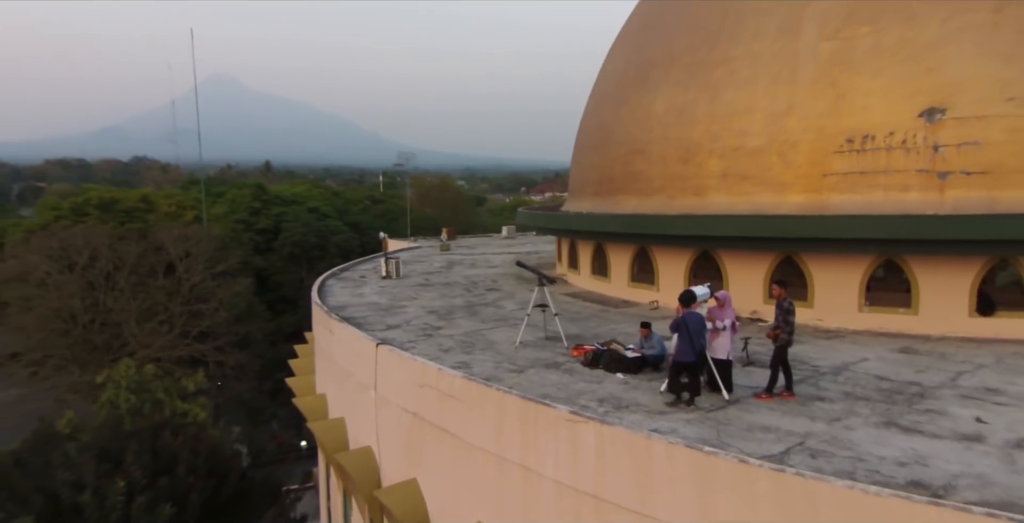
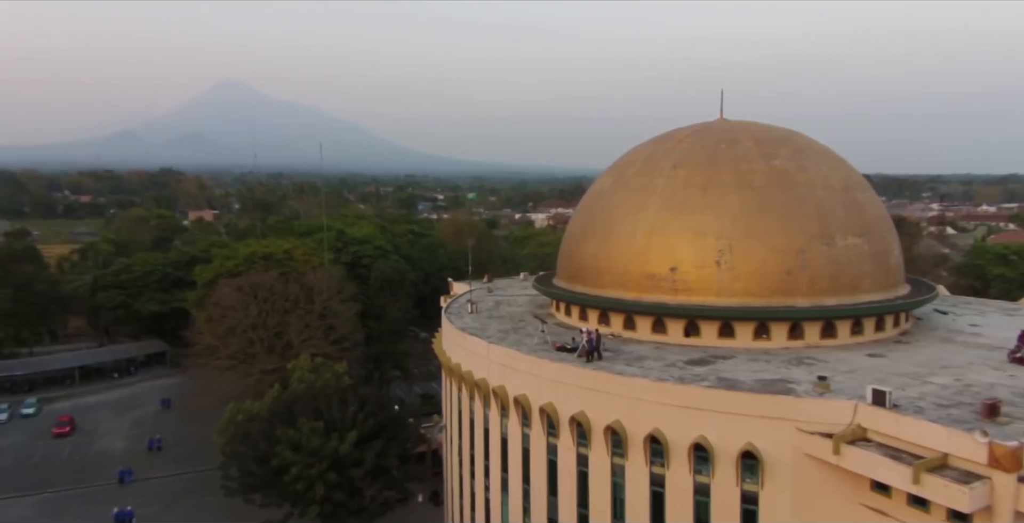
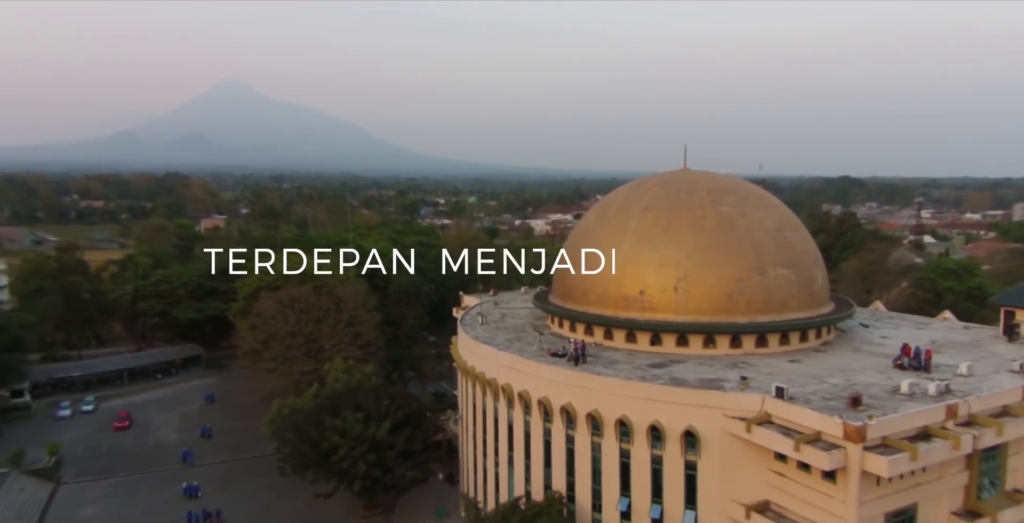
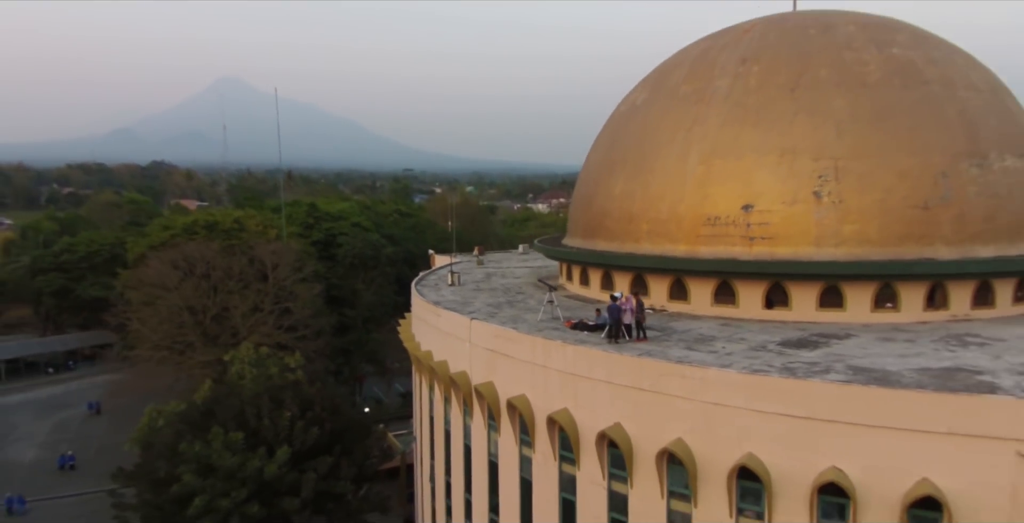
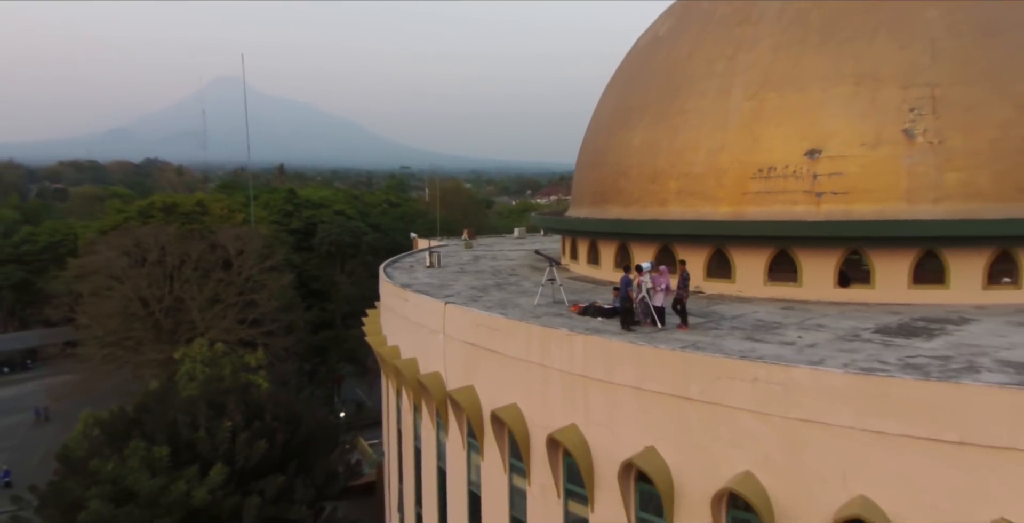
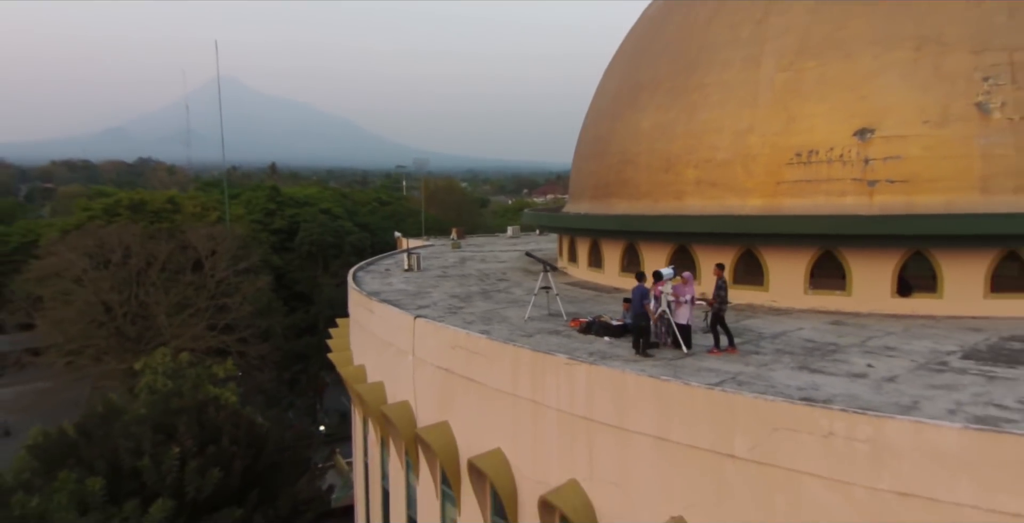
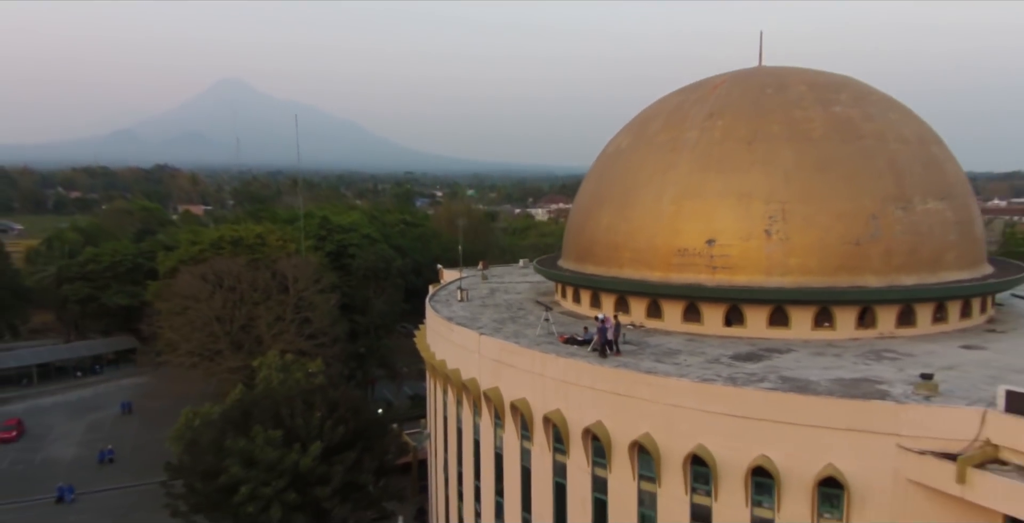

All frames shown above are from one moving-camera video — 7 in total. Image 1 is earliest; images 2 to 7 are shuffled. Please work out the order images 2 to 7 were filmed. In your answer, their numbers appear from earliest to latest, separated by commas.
6, 5, 4, 7, 2, 3
